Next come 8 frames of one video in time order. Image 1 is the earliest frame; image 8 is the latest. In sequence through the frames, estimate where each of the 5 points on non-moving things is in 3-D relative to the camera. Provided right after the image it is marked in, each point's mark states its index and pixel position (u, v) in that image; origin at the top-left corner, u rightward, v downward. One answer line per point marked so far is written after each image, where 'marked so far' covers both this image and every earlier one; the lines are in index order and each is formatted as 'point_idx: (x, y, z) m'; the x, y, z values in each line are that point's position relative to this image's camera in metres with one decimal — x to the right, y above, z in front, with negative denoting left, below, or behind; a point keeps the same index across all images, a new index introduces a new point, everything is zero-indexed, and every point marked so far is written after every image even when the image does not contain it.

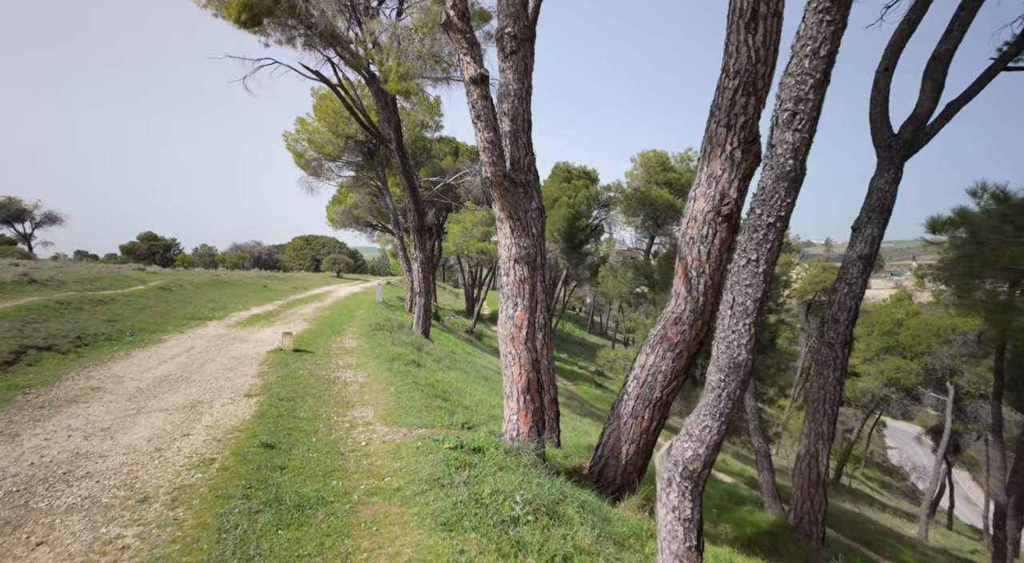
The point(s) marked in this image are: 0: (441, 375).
0: (-1.4, -2.0, +12.1) m
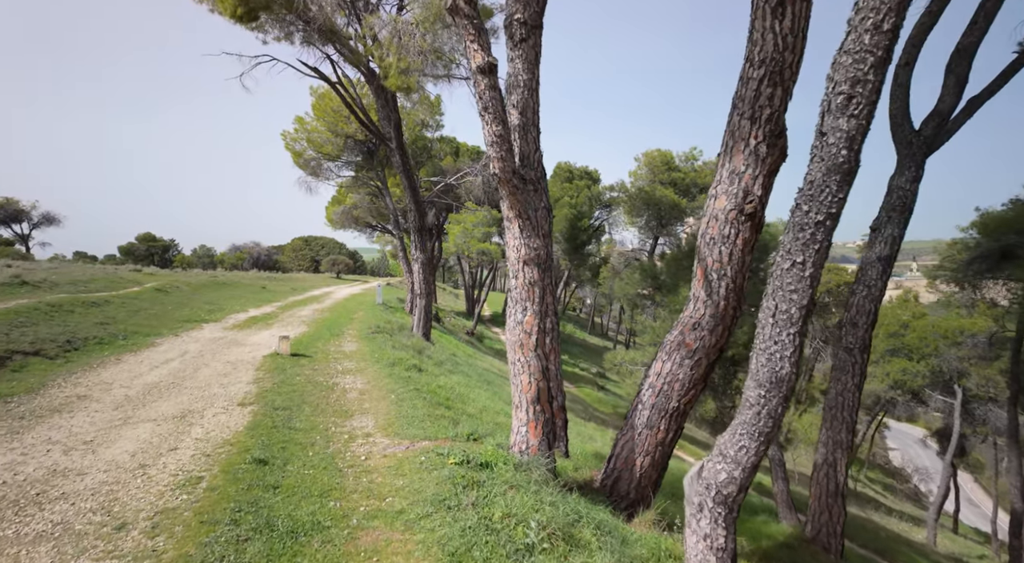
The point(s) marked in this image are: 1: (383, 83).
0: (-1.4, -2.0, +11.7) m
1: (-4.0, +6.3, +18.2) m
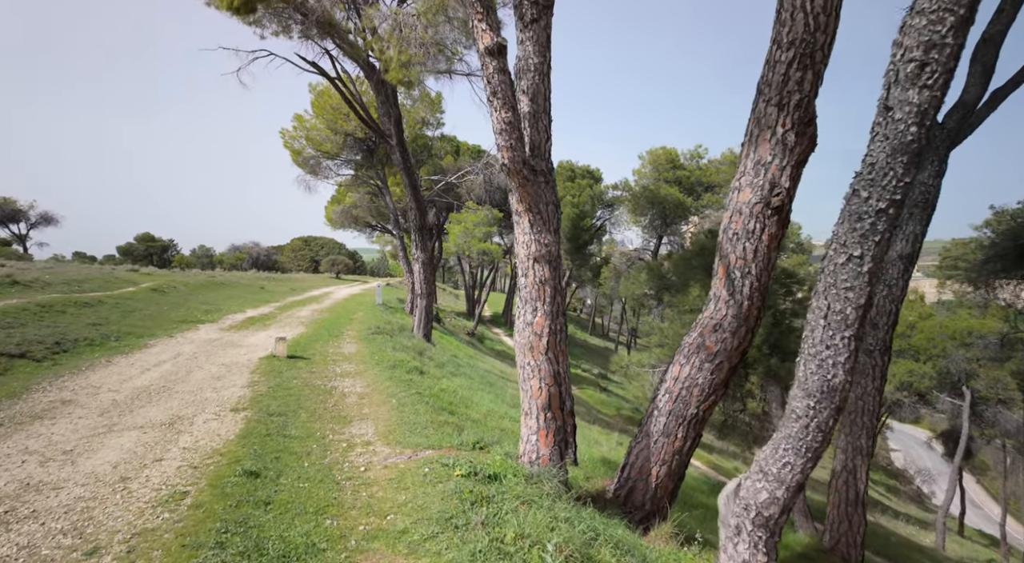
0: (-1.3, -2.0, +11.3) m
1: (-3.9, +6.3, +17.8) m
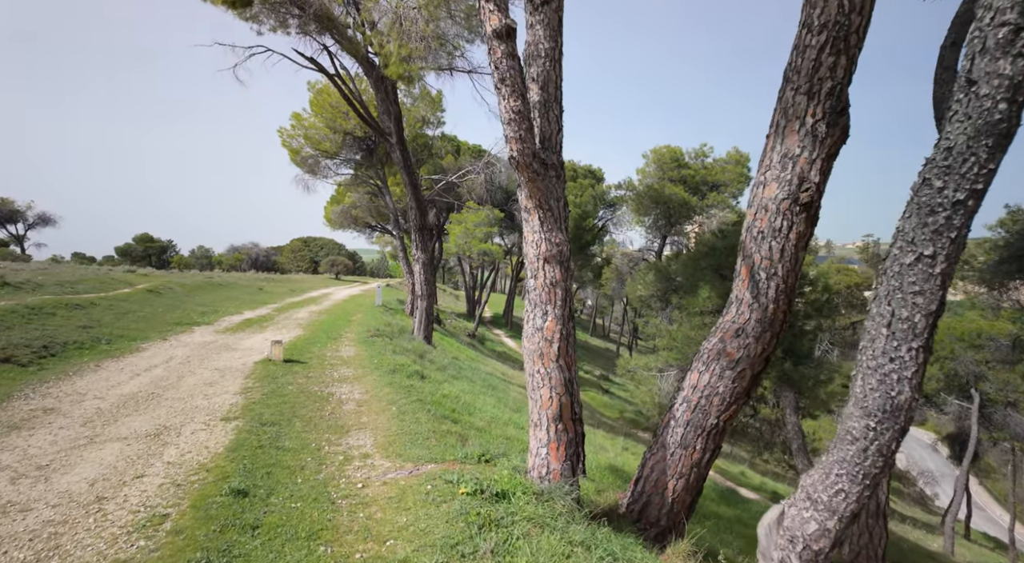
0: (-1.2, -2.0, +10.9) m
1: (-3.9, +6.3, +17.4) m
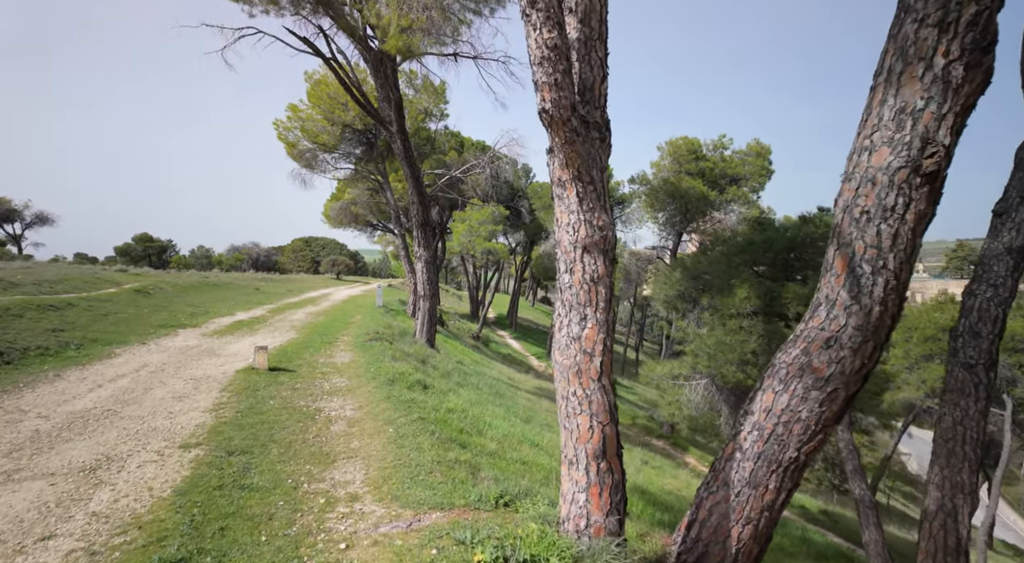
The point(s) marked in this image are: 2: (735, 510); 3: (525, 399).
0: (-0.9, -2.0, +9.7) m
1: (-3.6, +6.3, +16.2) m
2: (+1.9, -1.9, +4.9) m
3: (+0.4, -3.8, +18.6) m
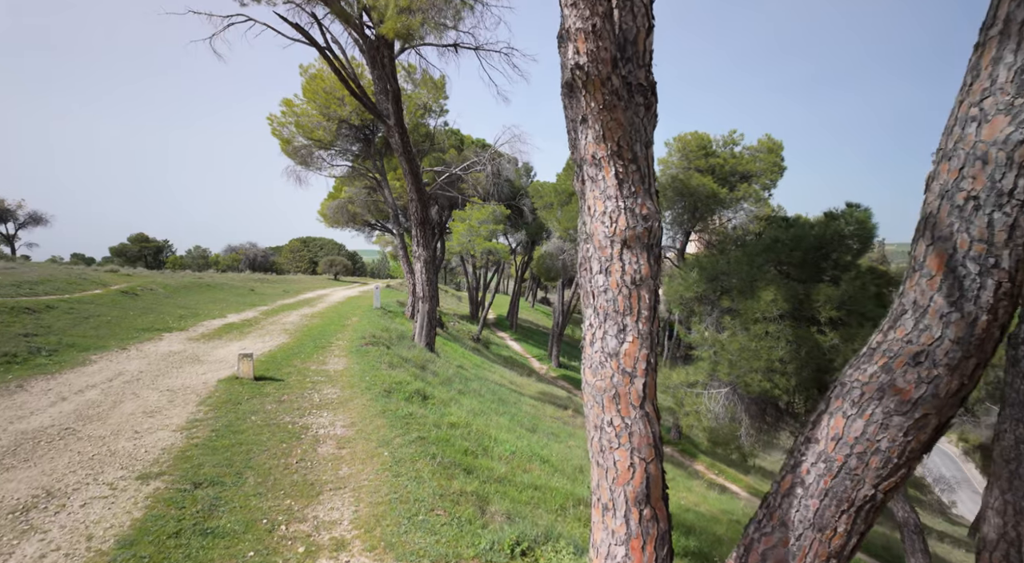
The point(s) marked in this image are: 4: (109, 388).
0: (-0.8, -2.0, +8.8) m
1: (-3.5, +6.3, +15.4) m
2: (+2.0, -2.0, +4.1) m
3: (+0.5, -3.8, +17.7) m
4: (-5.9, -1.6, +8.5) m
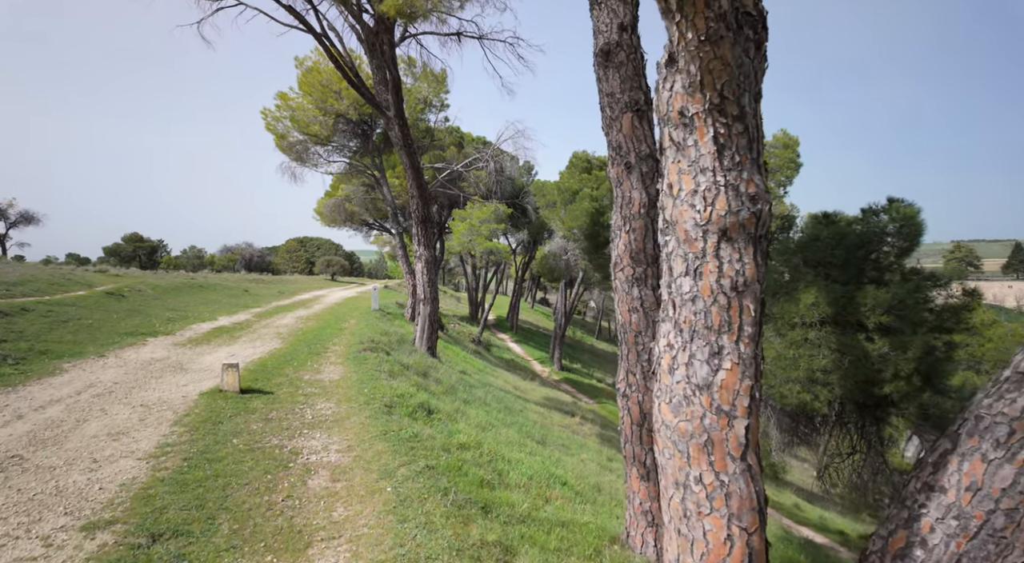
0: (-0.6, -2.0, +7.9) m
1: (-3.3, +6.3, +14.5) m
2: (+2.2, -2.0, +3.2) m
3: (+0.7, -3.8, +16.8) m
4: (-5.7, -1.6, +7.6) m
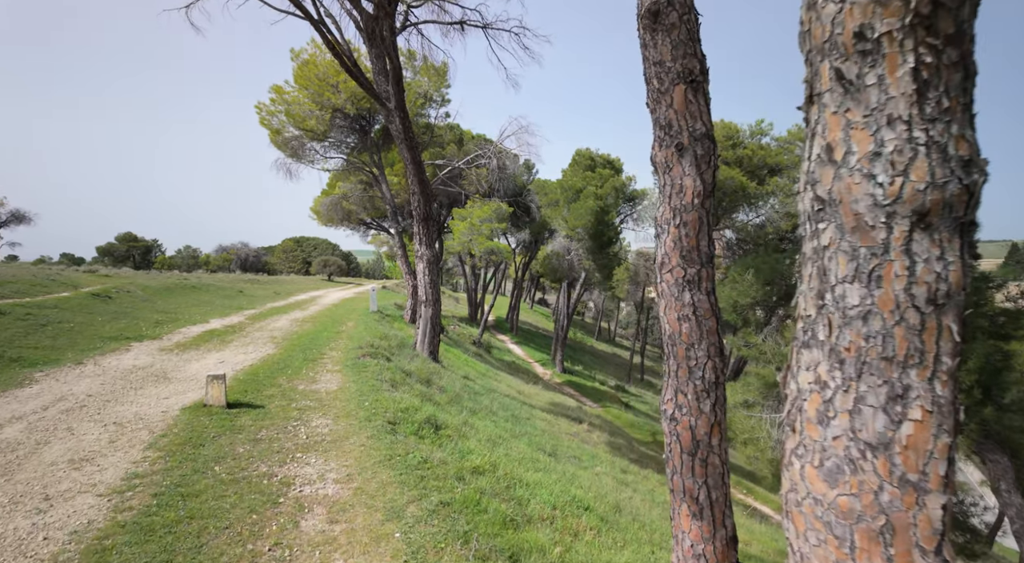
0: (-0.4, -2.1, +7.1) m
1: (-3.1, +6.2, +13.6) m
2: (+2.5, -2.0, +2.4) m
3: (+0.9, -3.9, +16.0) m
4: (-5.5, -1.6, +6.8) m
